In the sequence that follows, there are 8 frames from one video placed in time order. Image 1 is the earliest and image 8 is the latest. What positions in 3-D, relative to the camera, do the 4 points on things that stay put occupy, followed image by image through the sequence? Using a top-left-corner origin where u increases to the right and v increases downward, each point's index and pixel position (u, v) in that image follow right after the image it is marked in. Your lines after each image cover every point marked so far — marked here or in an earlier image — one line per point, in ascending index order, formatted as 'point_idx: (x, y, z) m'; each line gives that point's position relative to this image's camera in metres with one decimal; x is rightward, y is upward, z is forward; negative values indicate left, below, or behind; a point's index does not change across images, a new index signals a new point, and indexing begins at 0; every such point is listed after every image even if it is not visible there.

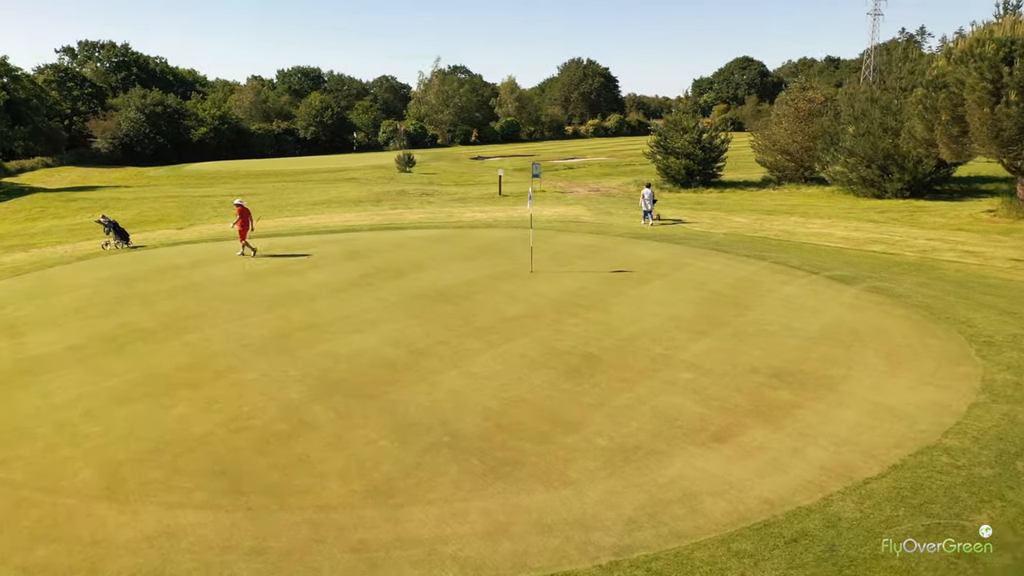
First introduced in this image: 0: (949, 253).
0: (+10.4, +0.8, +19.7) m
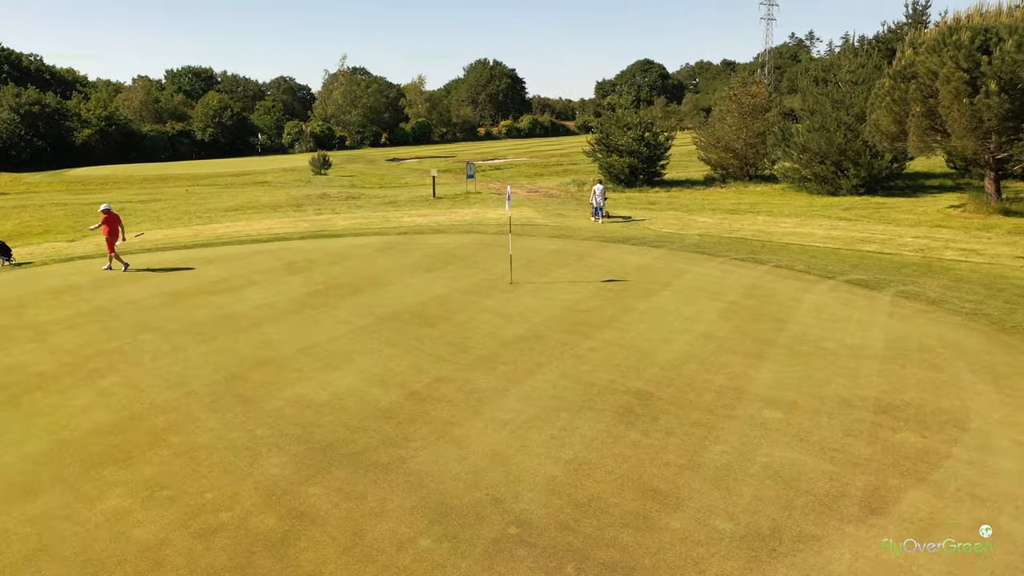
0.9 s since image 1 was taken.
0: (+9.7, +0.8, +18.4) m
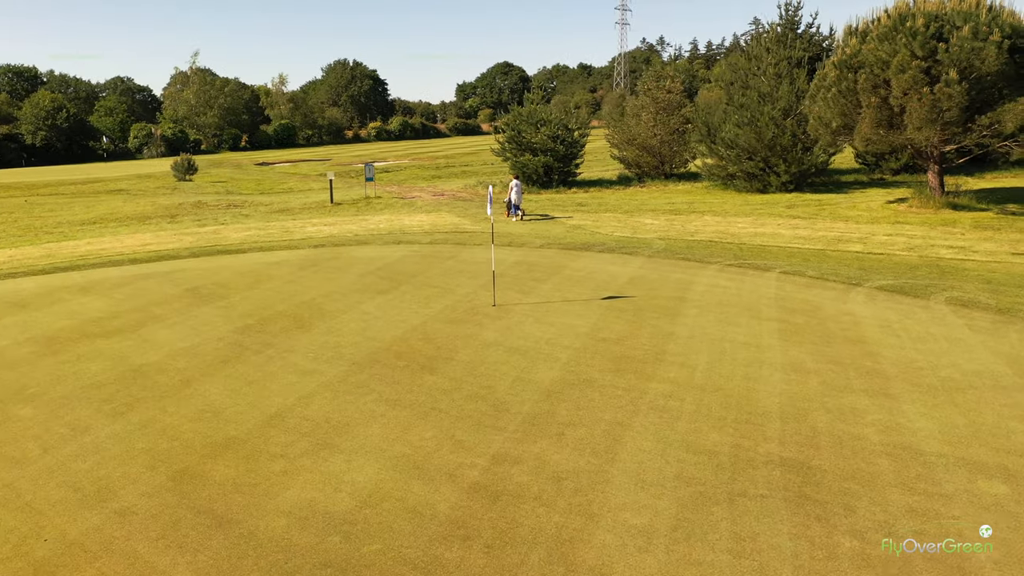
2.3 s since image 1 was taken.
0: (+8.8, +0.8, +17.1) m
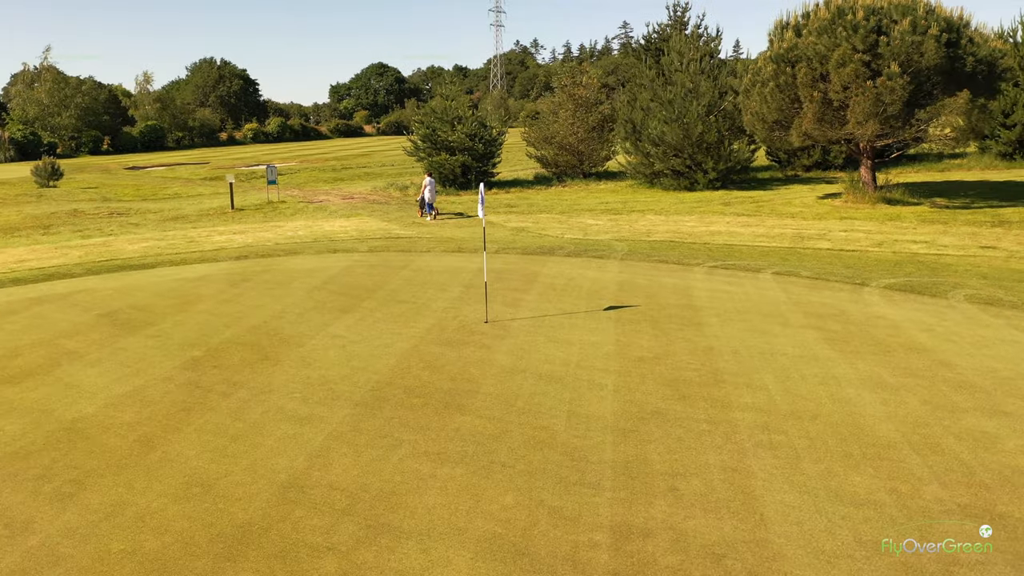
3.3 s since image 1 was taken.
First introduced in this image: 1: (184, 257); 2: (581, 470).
0: (+8.0, +0.9, +16.7) m
1: (-7.1, +0.7, +17.8) m
2: (+0.5, -1.4, +6.4) m
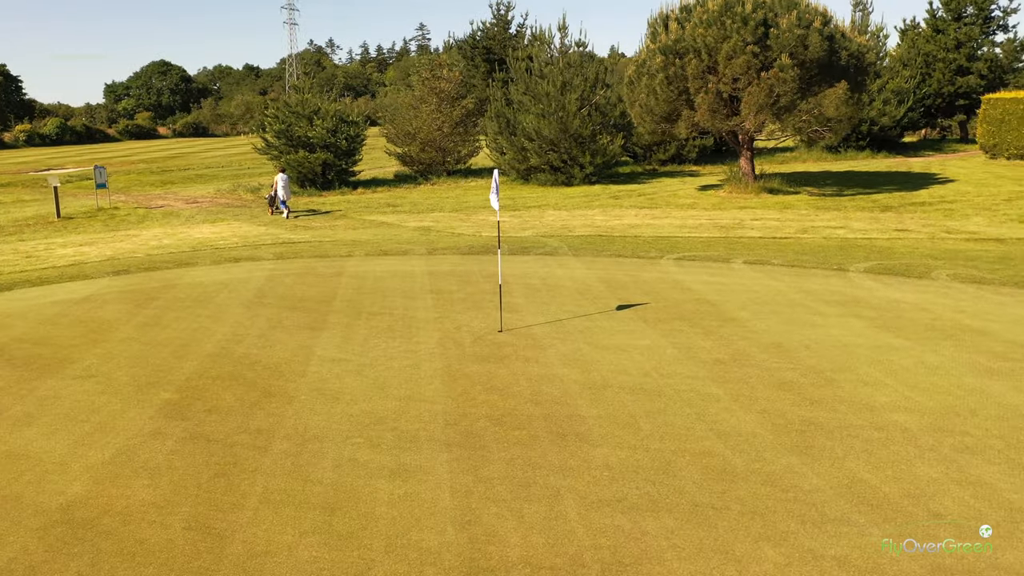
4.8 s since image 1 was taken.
0: (+6.5, +1.2, +17.0) m
1: (-8.4, +0.2, +14.5) m
2: (+1.9, -1.4, +5.2) m
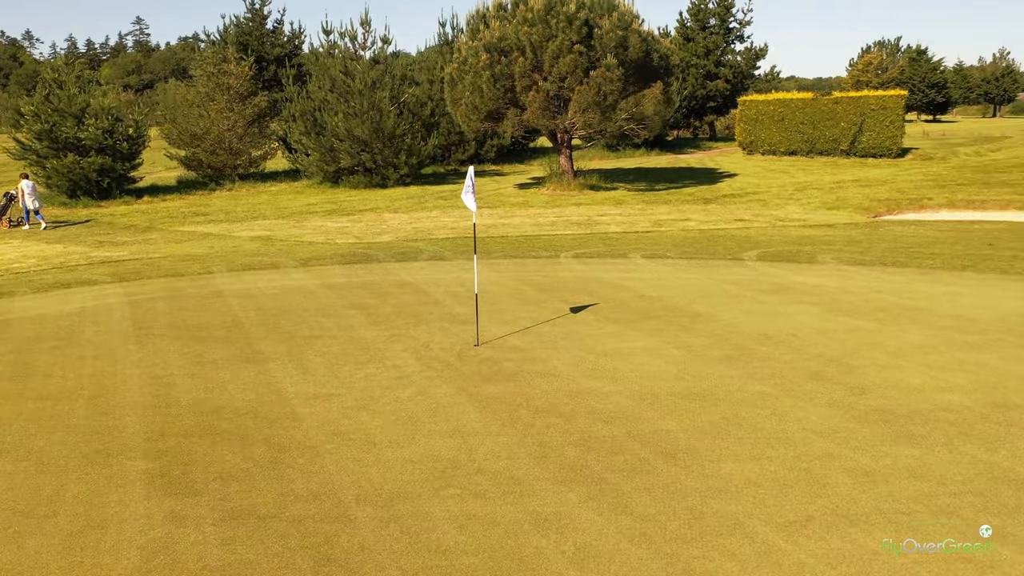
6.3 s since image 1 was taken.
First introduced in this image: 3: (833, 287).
0: (+3.6, +1.4, +17.7) m
1: (-9.8, -0.4, +10.8) m
2: (+2.9, -1.3, +5.1) m
3: (+4.3, 0.0, +11.1) m
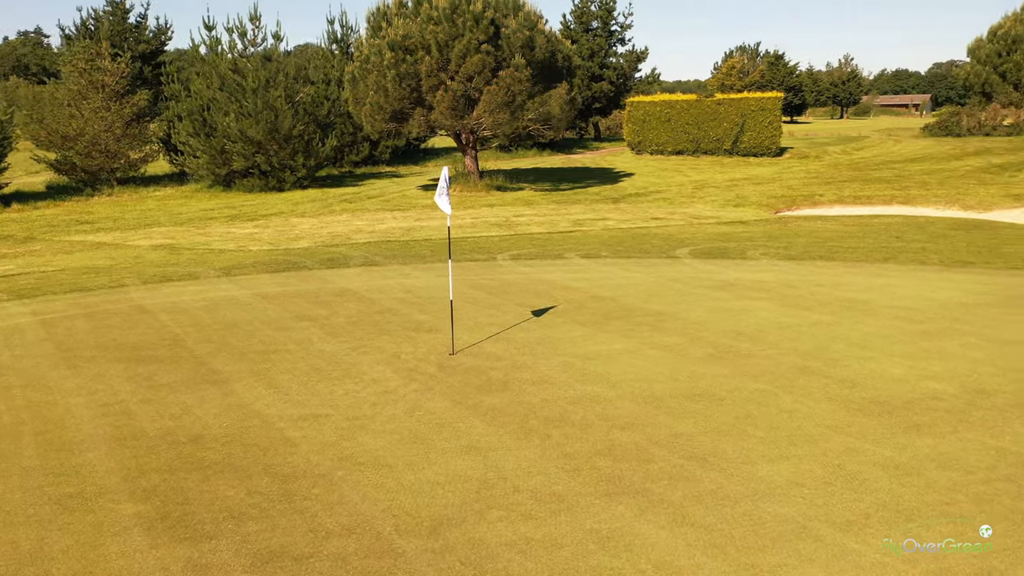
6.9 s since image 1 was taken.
0: (+1.8, +1.4, +17.9) m
1: (-10.2, -0.8, +9.0) m
2: (+3.2, -1.2, +5.3) m
3: (+3.6, +0.1, +11.4) m
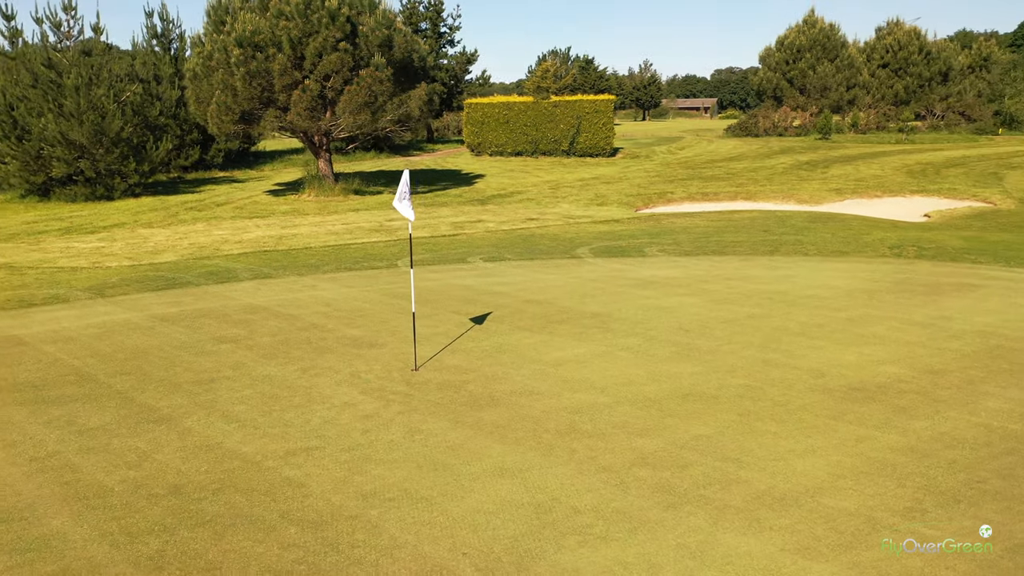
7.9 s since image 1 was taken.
0: (-0.8, +1.3, +17.6) m
1: (-10.4, -1.3, +6.3) m
2: (+3.5, -1.2, +5.7) m
3: (+2.5, +0.1, +11.7) m
